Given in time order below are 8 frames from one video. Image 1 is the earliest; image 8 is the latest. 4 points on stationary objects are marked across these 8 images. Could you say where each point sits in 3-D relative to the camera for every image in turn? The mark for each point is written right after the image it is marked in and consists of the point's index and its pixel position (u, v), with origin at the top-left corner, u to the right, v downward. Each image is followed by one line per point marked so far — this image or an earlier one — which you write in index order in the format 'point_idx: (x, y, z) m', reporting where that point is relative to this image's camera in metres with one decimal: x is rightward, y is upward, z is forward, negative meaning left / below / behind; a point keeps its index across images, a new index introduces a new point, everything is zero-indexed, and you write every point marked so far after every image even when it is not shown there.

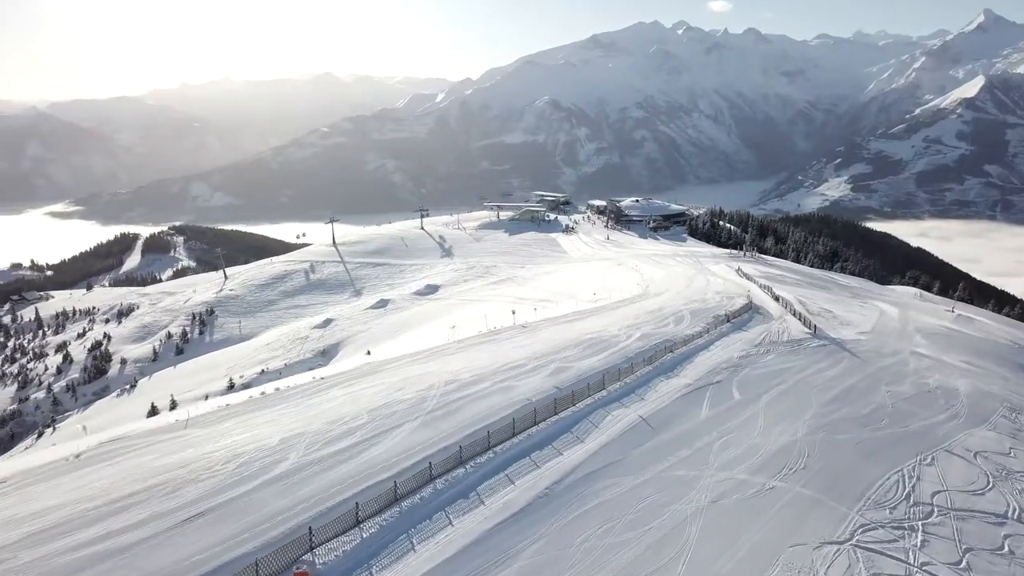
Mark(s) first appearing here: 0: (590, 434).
0: (+1.3, -2.5, +14.1) m
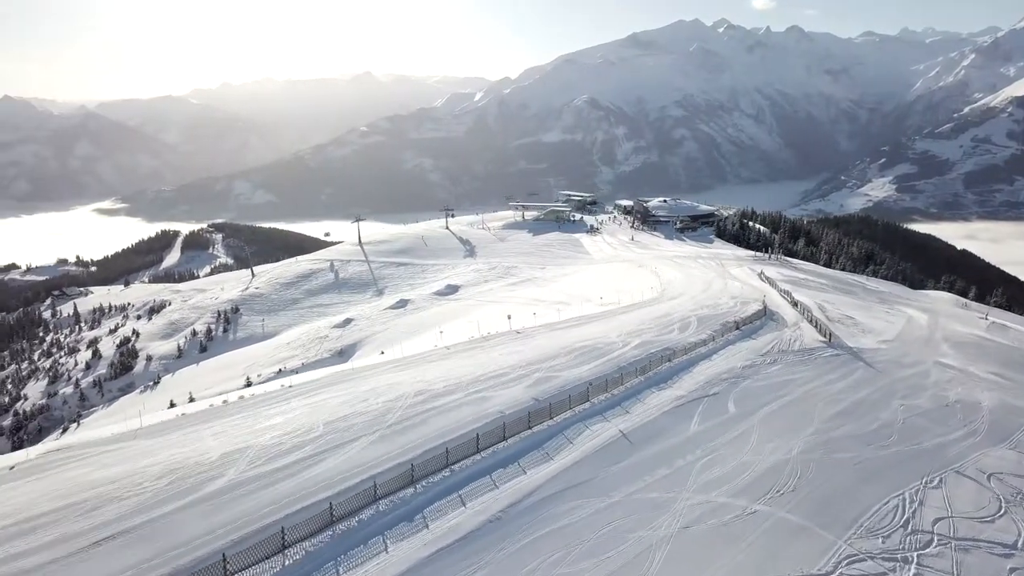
0: (+0.8, -2.7, +13.3) m
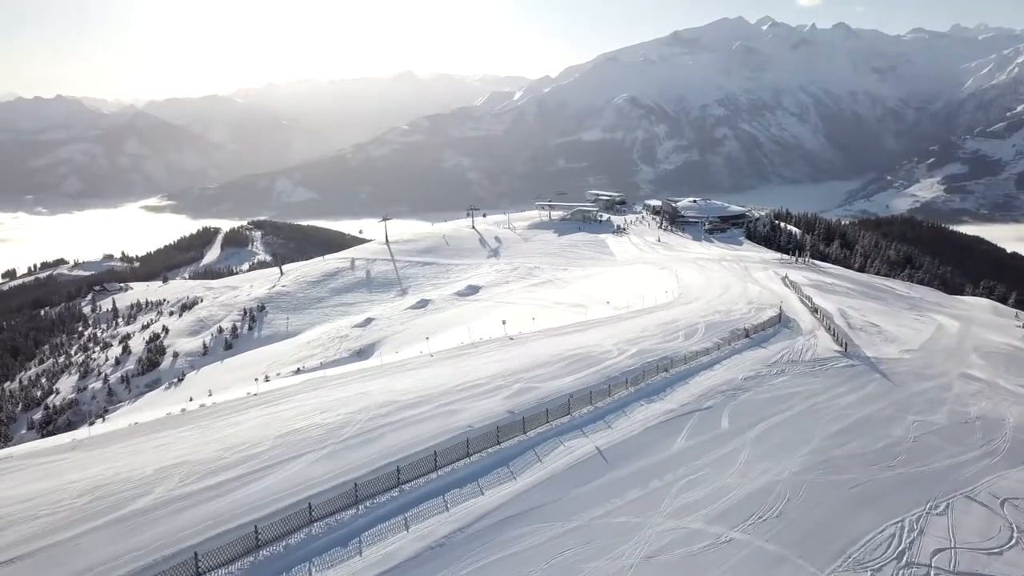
0: (+0.2, -2.8, +12.5) m
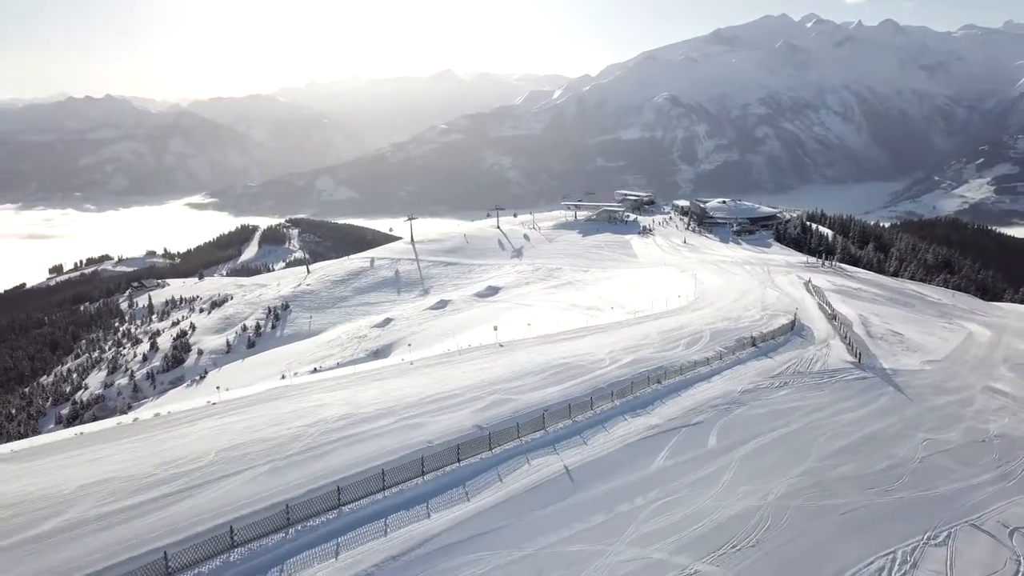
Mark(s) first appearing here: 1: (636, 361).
0: (-0.4, -2.9, +11.8) m
1: (+3.0, -1.7, +19.5) m
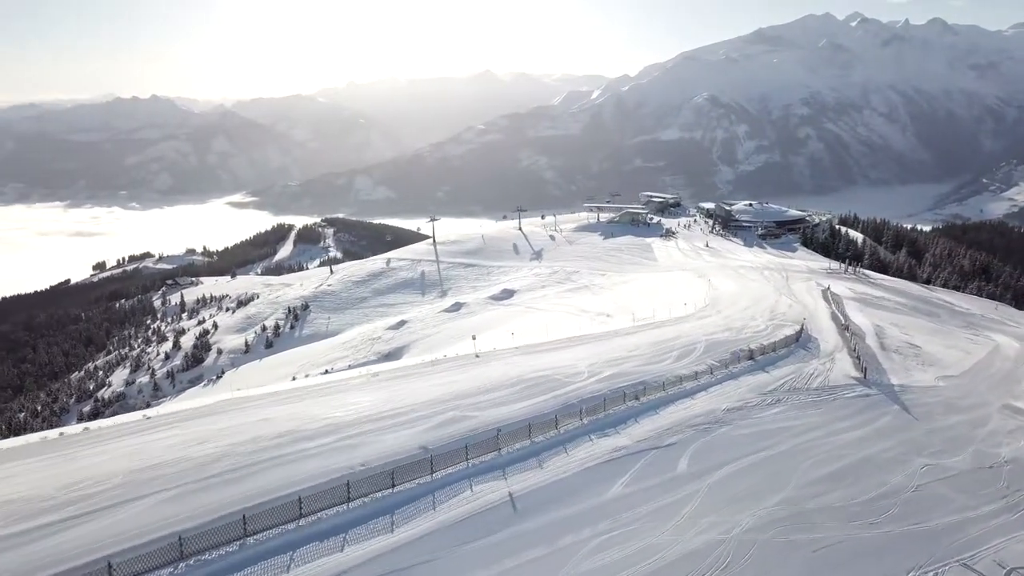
0: (-1.3, -3.1, +11.0) m
1: (+2.4, -2.0, +18.4) m
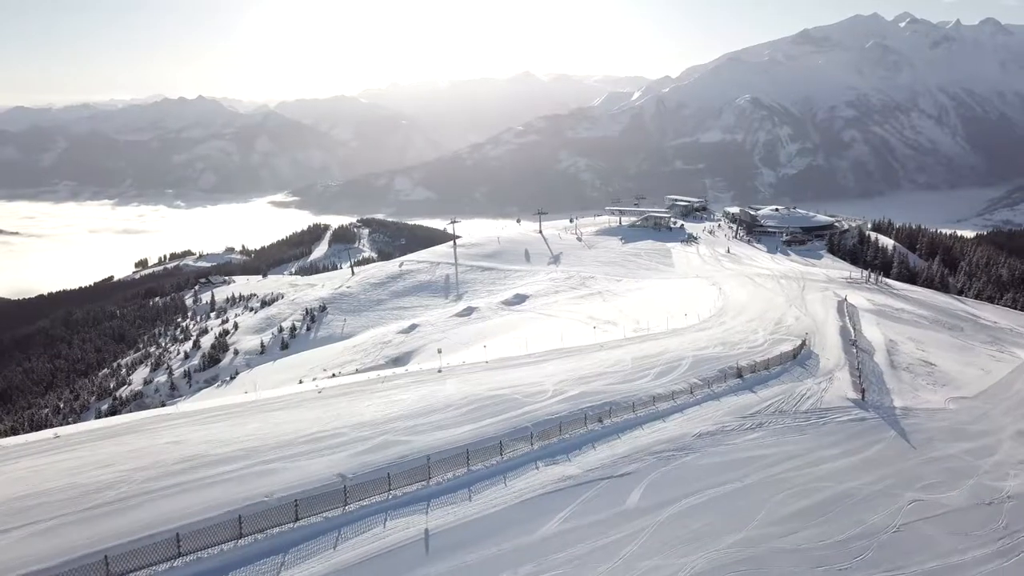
0: (-2.5, -3.4, +10.0) m
1: (+1.6, -2.2, +17.3) m
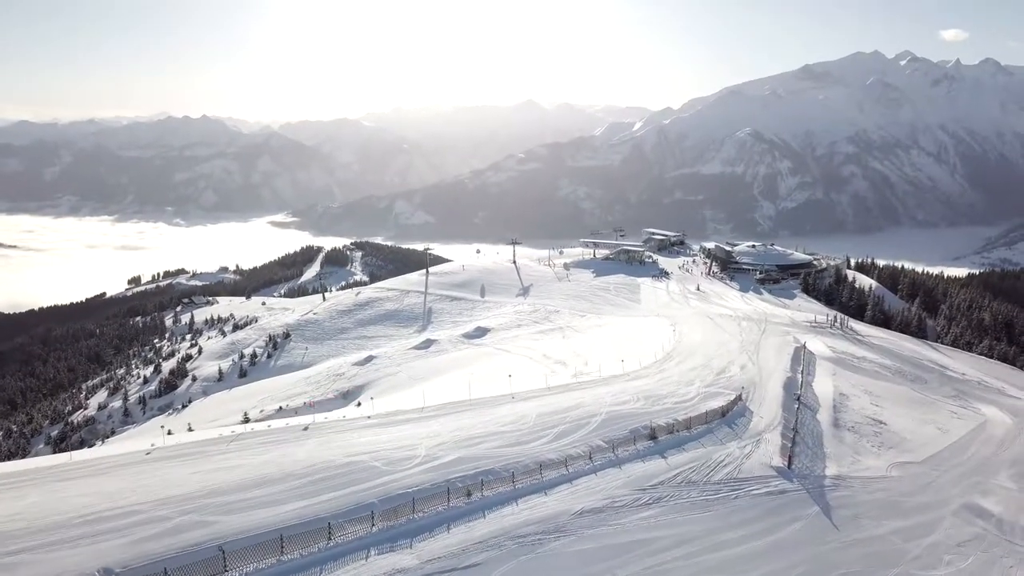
0: (-5.0, -4.0, +8.0) m
1: (-0.9, -3.2, +15.4) m
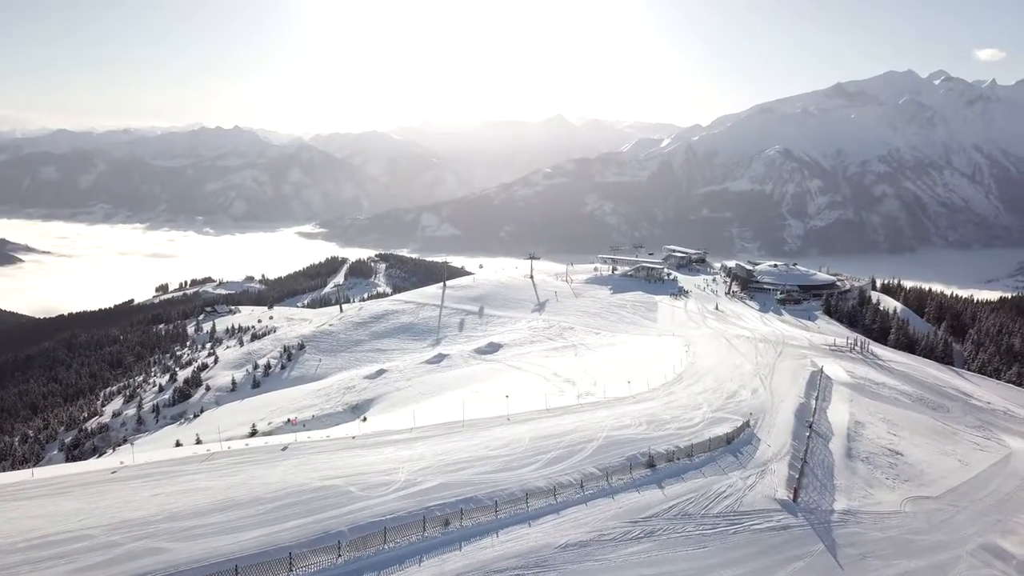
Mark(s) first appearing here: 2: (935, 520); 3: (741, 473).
0: (-5.5, -4.1, +7.4) m
1: (-1.2, -3.5, +14.7) m
2: (+9.7, -5.4, +18.9) m
3: (+5.4, -4.2, +18.7) m
